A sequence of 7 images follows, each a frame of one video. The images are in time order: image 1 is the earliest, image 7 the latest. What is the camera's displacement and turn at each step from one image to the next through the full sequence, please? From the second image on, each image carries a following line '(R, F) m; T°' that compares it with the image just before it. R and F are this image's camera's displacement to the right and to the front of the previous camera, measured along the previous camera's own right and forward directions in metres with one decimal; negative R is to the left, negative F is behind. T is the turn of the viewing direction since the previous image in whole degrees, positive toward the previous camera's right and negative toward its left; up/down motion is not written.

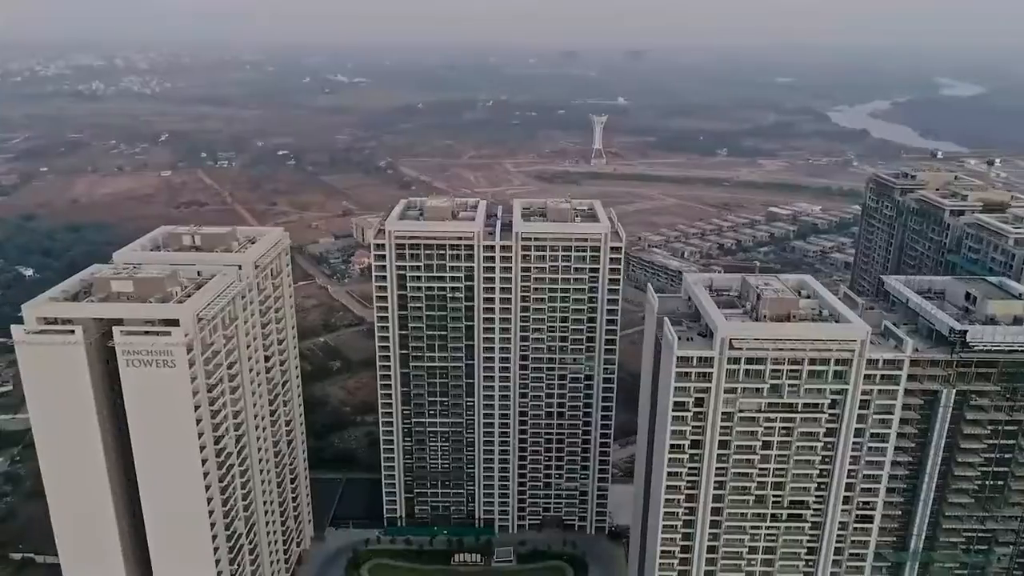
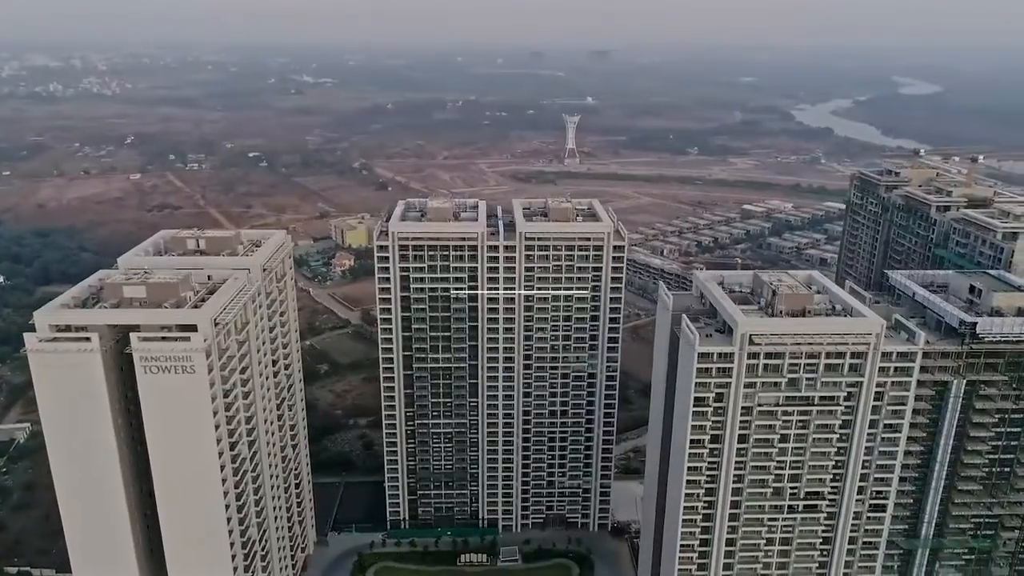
(-2.2, -0.1) m; +2°
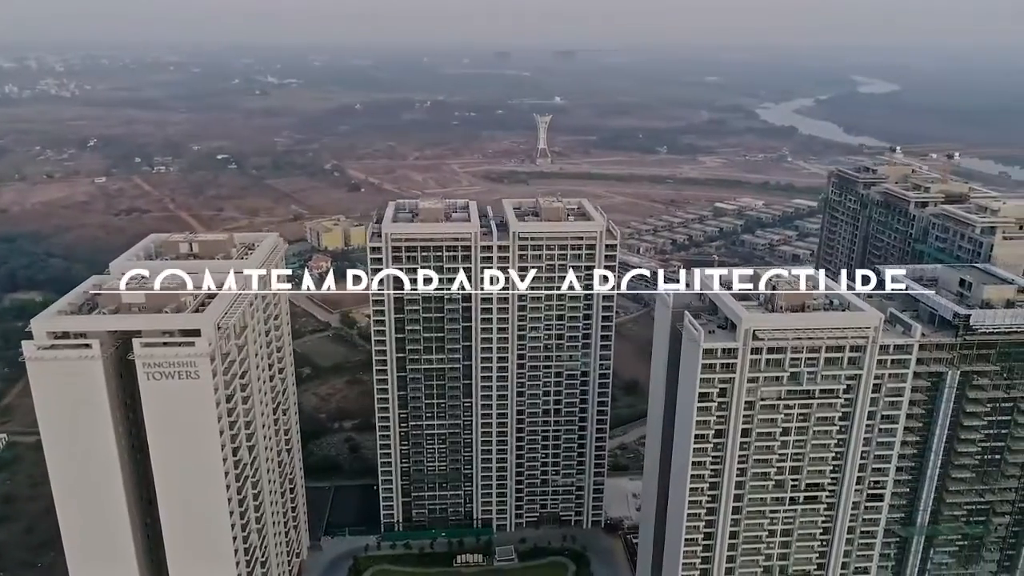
(-1.5, -0.1) m; +2°
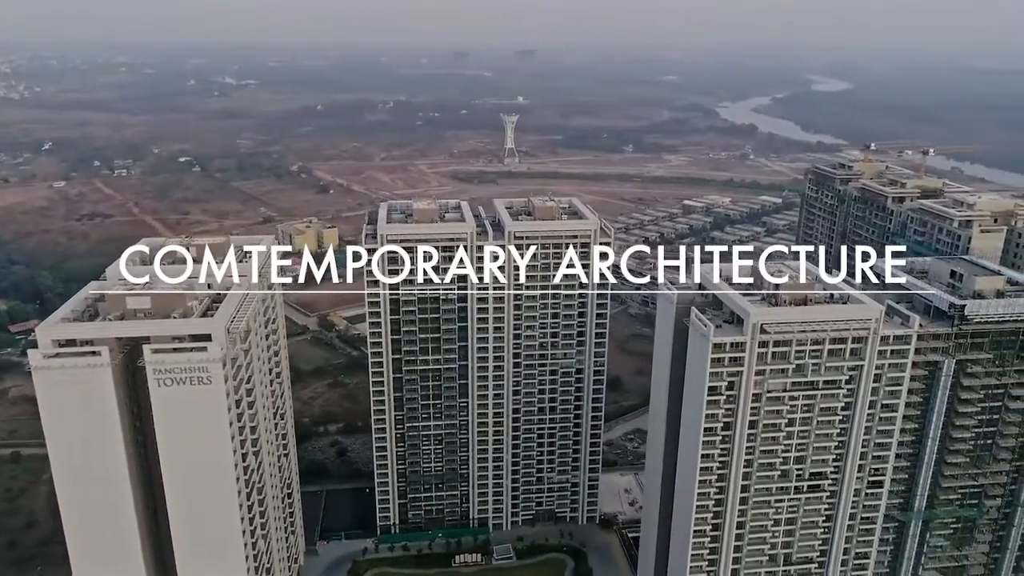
(-2.0, -0.2) m; +3°
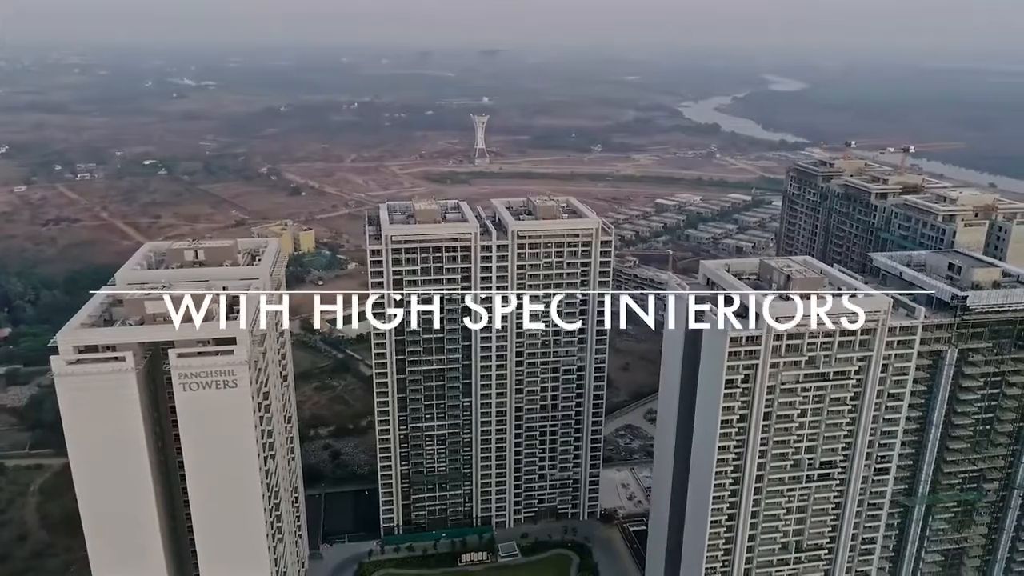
(-2.4, -0.3) m; +3°
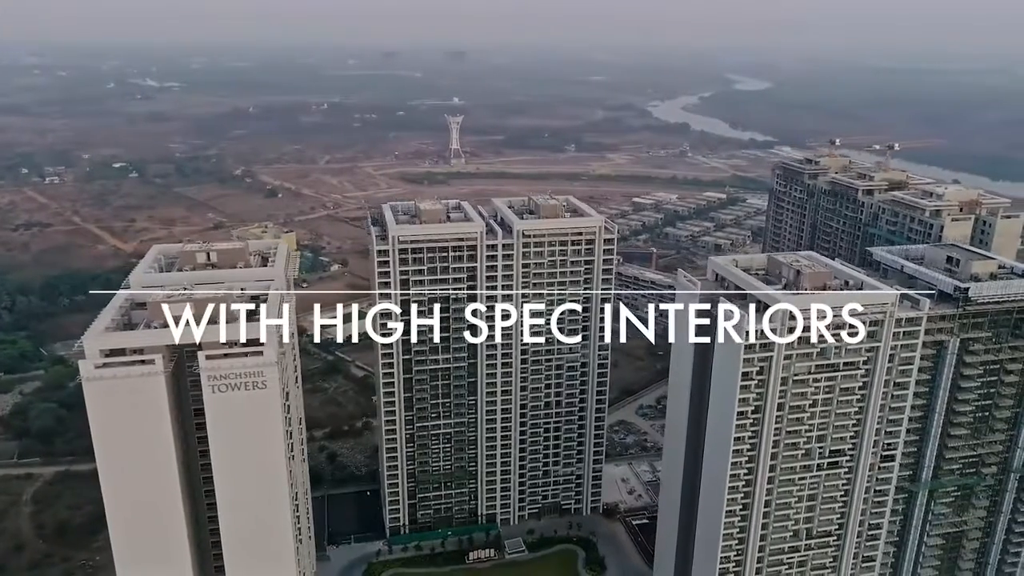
(-2.2, -0.4) m; +2°
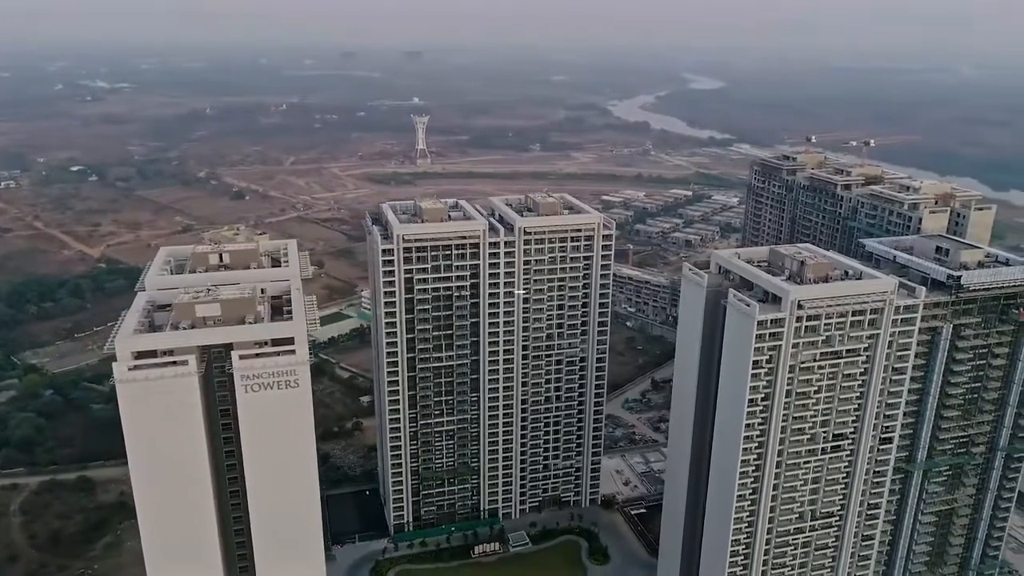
(-2.6, -0.7) m; +3°
